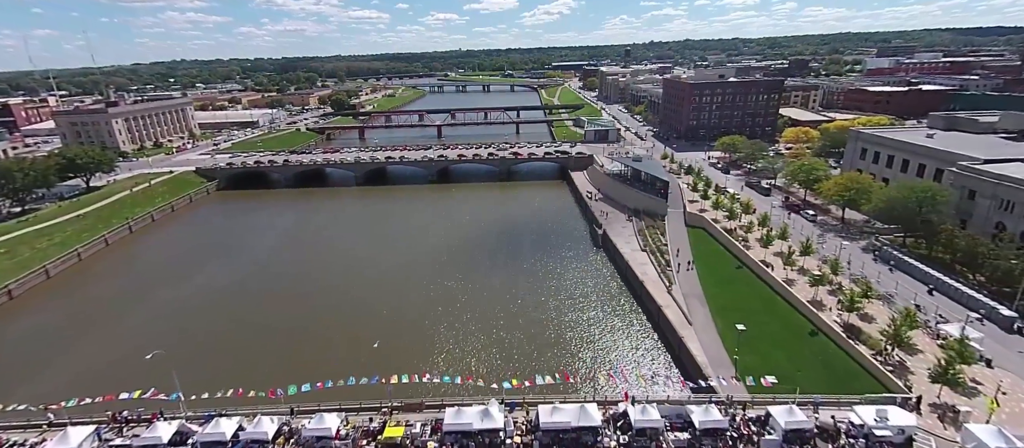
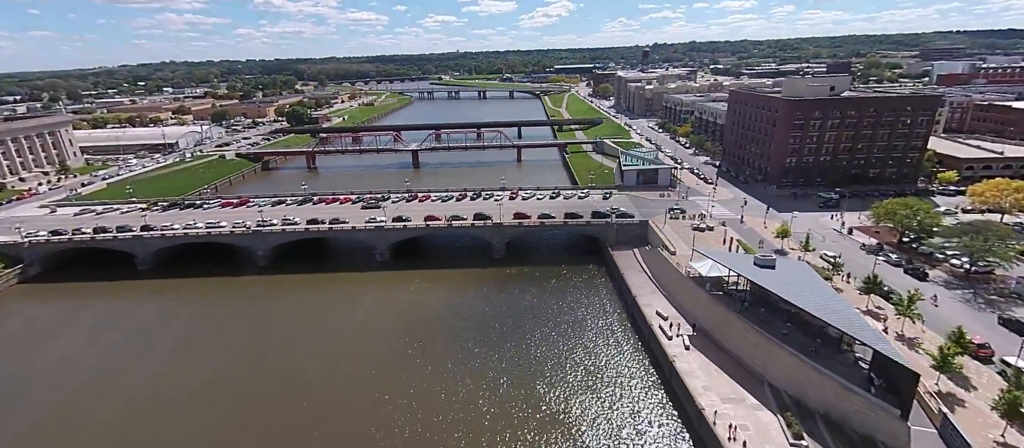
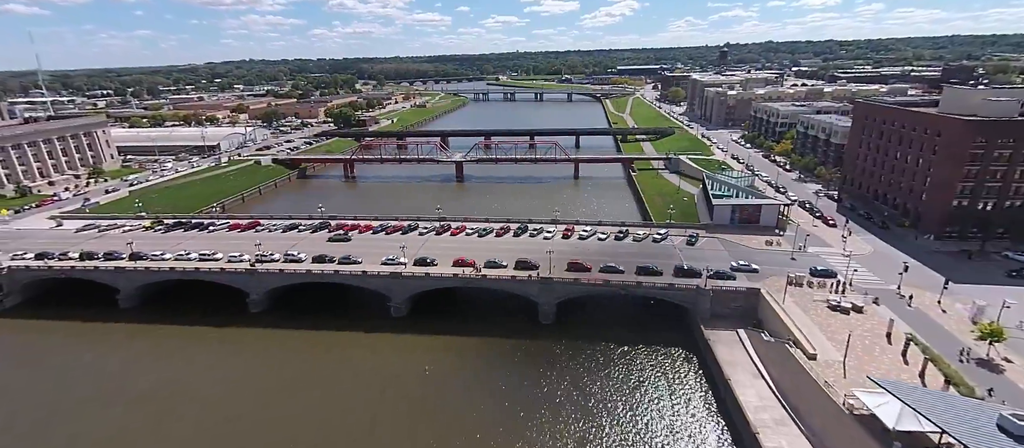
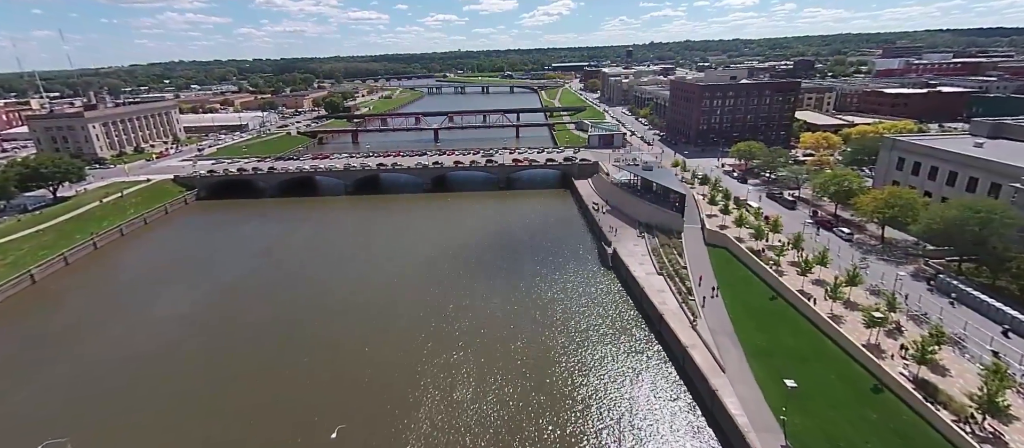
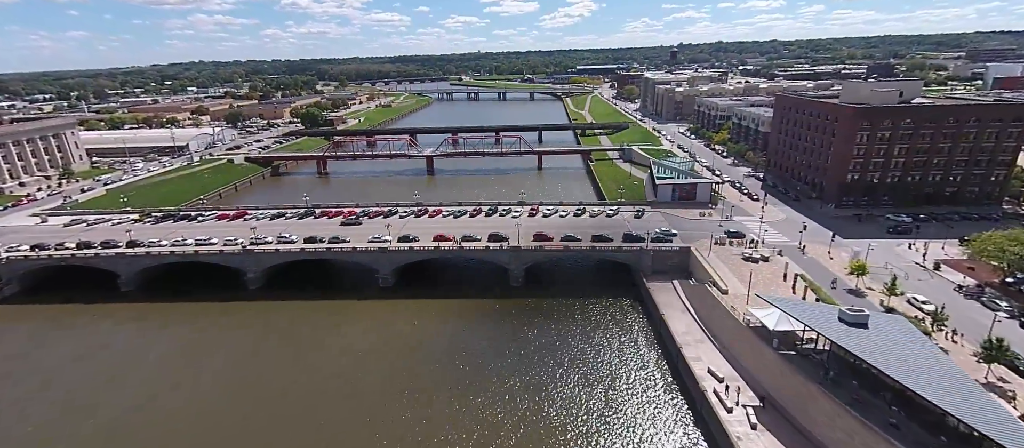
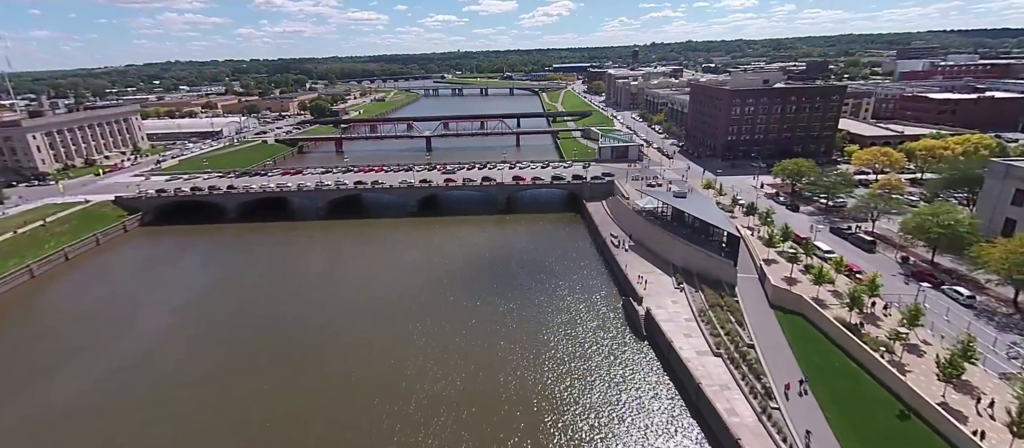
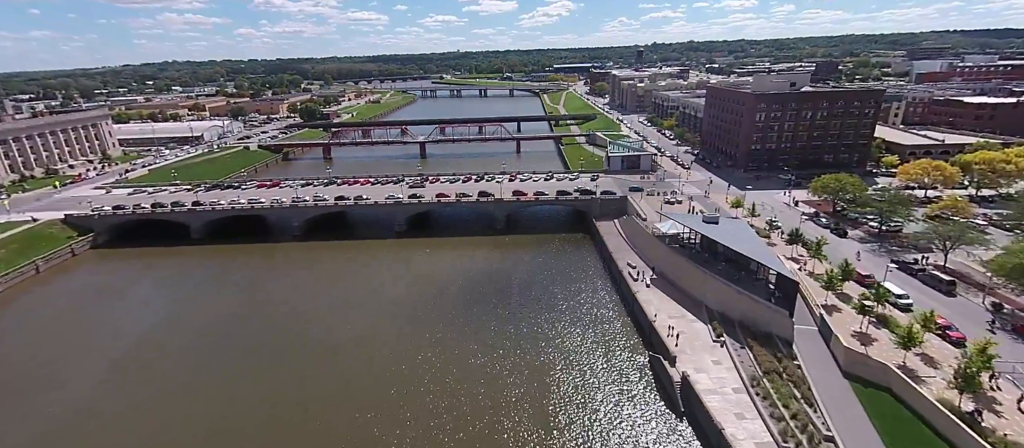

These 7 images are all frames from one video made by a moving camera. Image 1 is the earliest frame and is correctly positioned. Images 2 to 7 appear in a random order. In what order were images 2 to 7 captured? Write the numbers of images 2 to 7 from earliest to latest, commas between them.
4, 6, 7, 2, 5, 3
